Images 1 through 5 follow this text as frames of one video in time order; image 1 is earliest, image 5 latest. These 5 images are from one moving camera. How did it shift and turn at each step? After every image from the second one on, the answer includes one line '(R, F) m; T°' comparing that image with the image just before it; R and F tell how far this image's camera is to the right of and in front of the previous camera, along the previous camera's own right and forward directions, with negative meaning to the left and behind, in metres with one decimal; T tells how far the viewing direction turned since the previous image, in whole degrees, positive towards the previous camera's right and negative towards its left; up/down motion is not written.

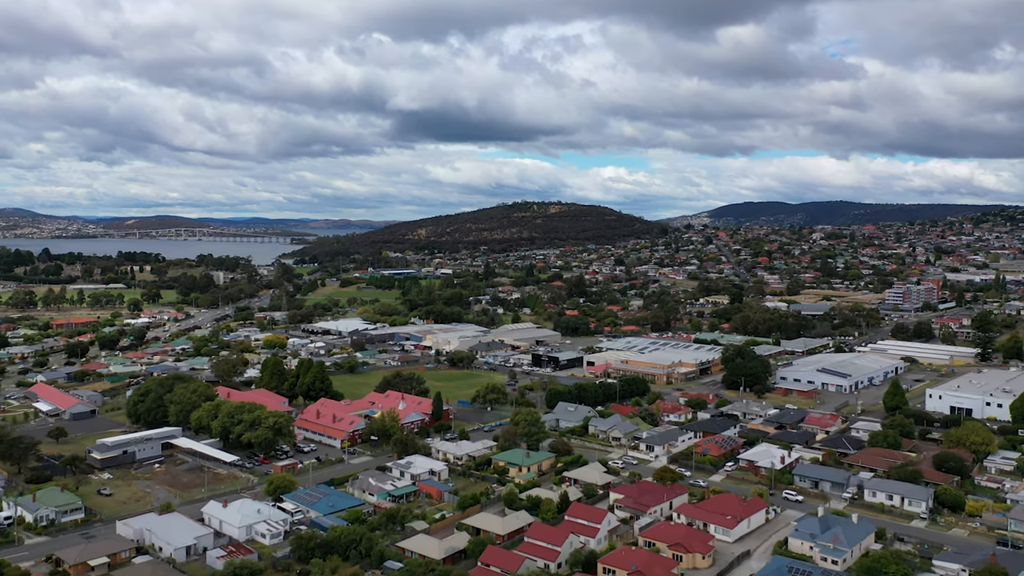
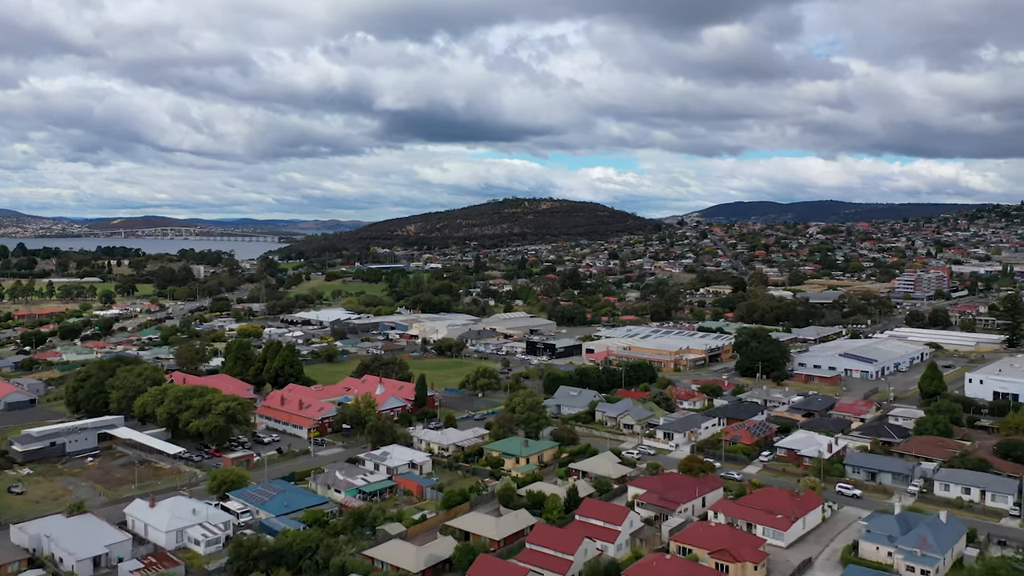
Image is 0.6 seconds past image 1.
(-0.1, +3.0) m; +1°
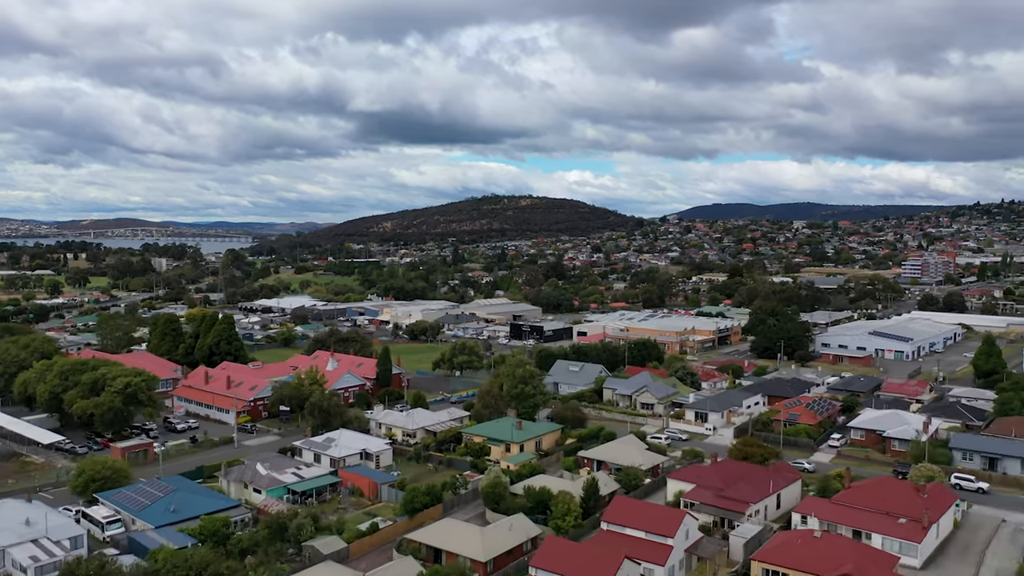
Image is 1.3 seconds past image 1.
(-0.1, +4.1) m; +1°
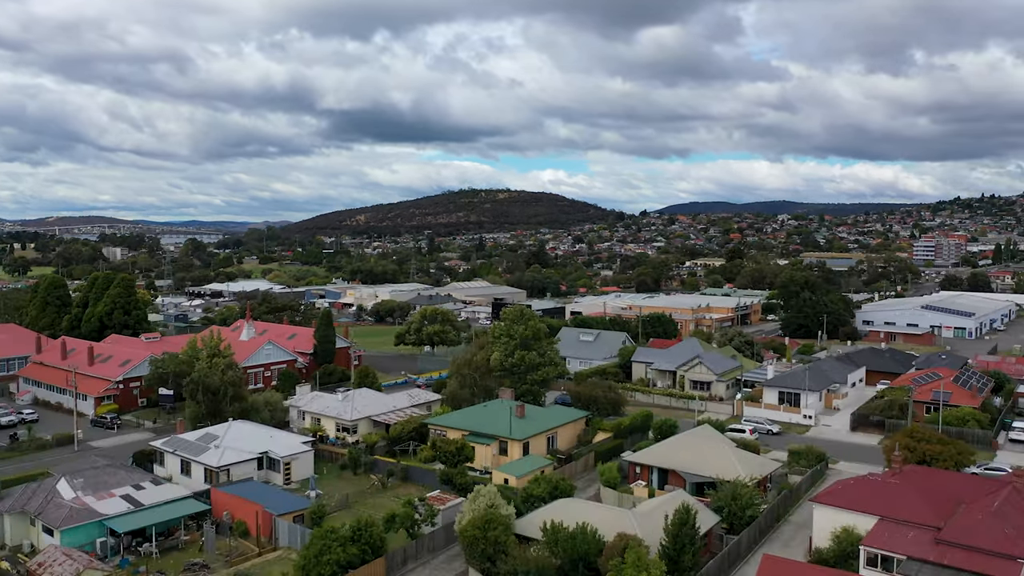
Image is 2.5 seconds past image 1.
(-0.2, +4.6) m; +2°
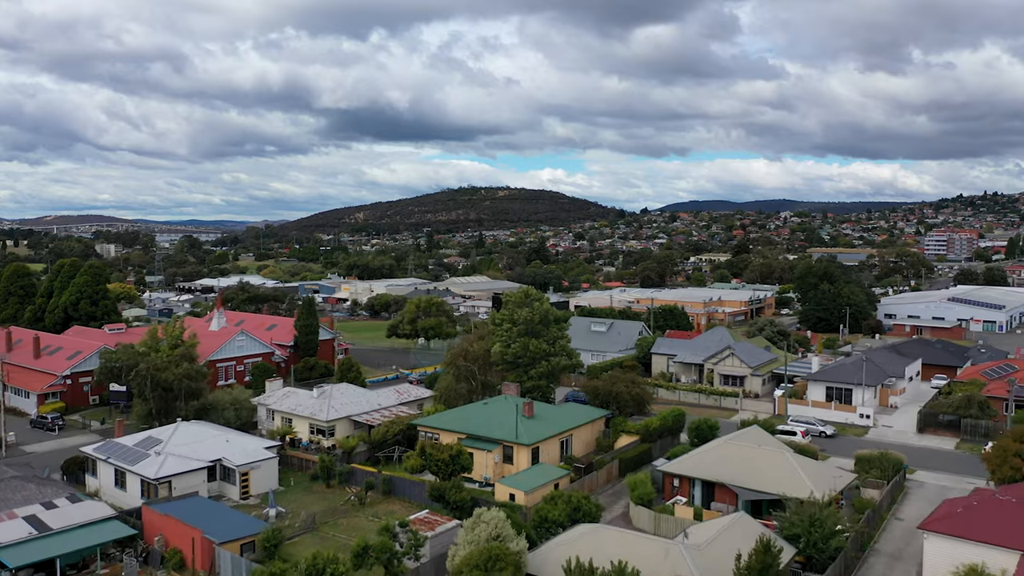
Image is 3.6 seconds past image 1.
(0.0, +1.3) m; 0°
